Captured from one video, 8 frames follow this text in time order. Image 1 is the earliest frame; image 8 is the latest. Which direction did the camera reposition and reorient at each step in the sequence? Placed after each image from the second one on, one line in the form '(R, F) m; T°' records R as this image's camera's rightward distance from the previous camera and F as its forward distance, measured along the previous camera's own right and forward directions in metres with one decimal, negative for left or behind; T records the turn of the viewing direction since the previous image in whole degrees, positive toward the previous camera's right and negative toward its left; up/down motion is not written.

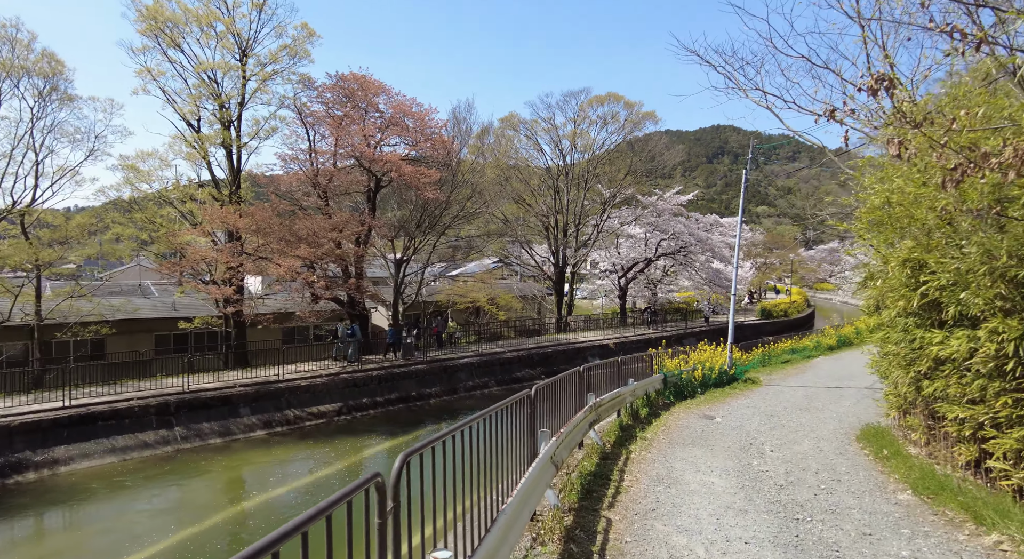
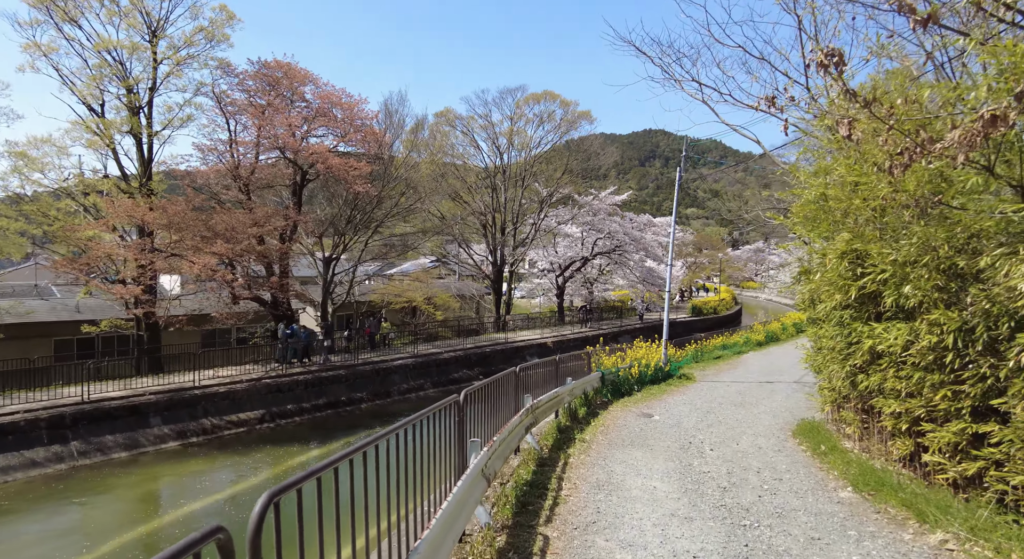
(+0.1, +0.4) m; +6°
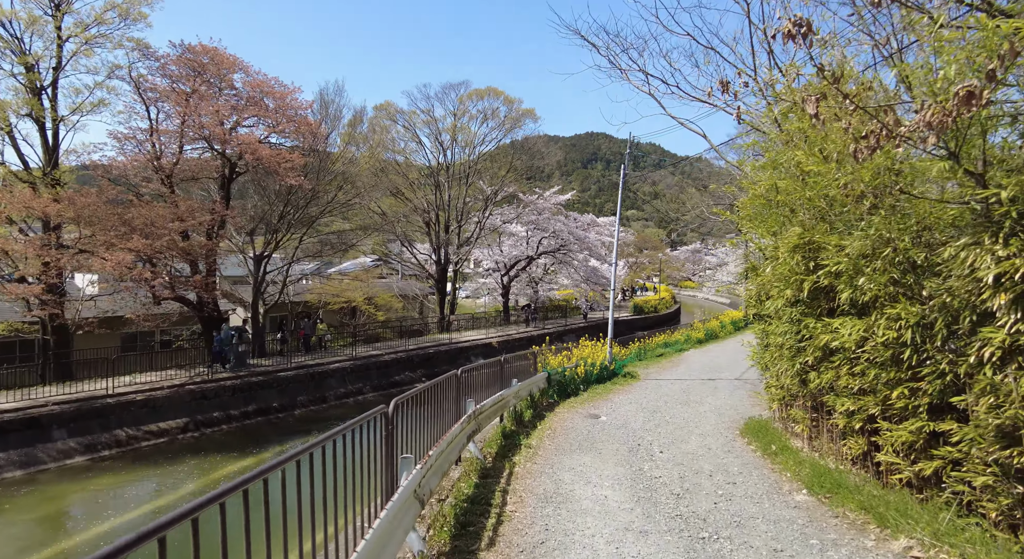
(0.0, +0.4) m; +5°
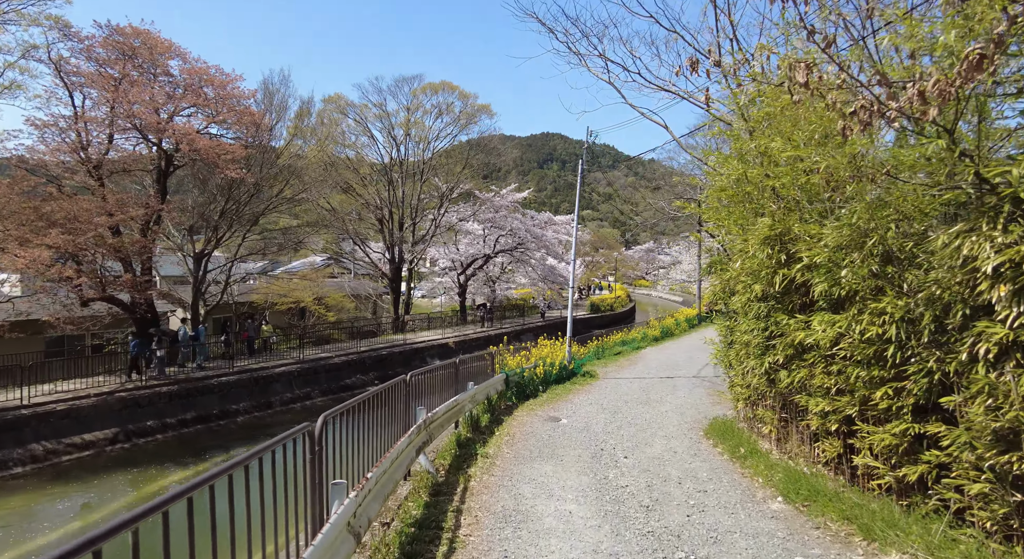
(0.0, +0.4) m; +4°
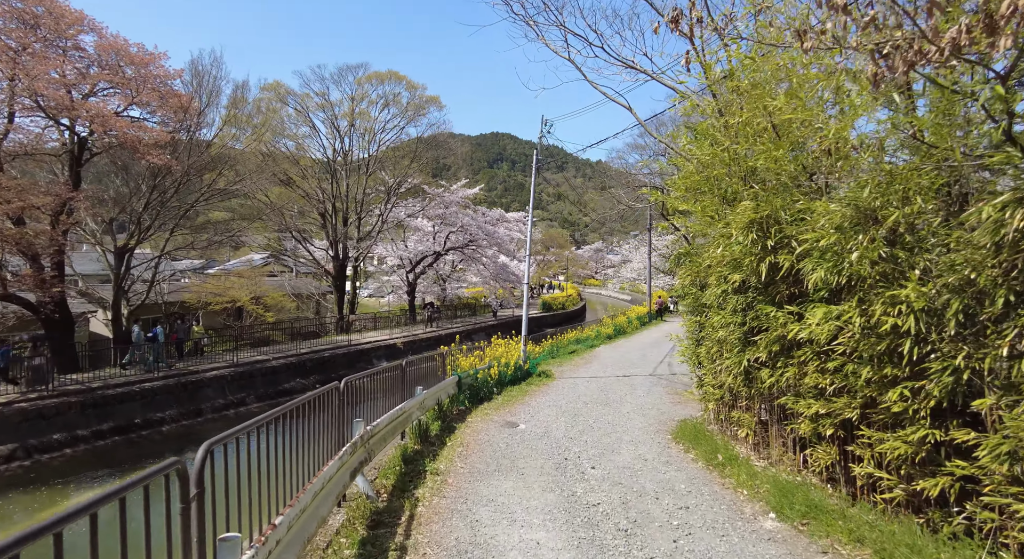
(0.0, +0.7) m; +5°
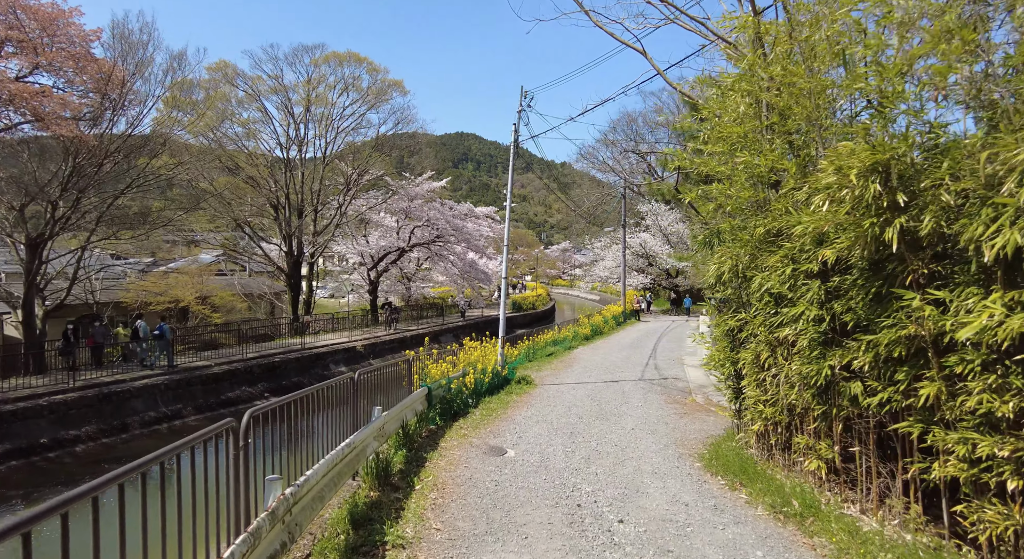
(-0.2, +1.5) m; +3°
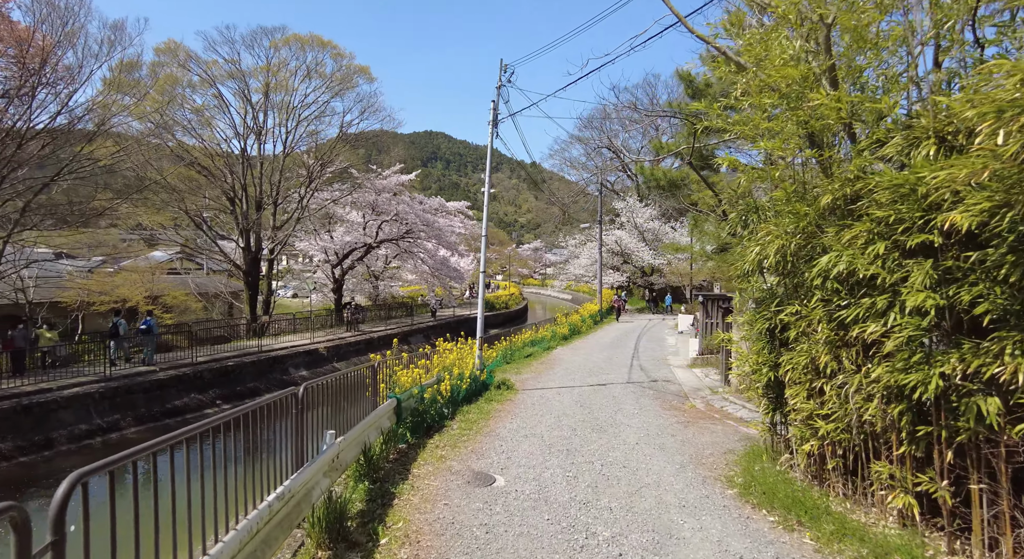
(-0.2, +1.0) m; +3°
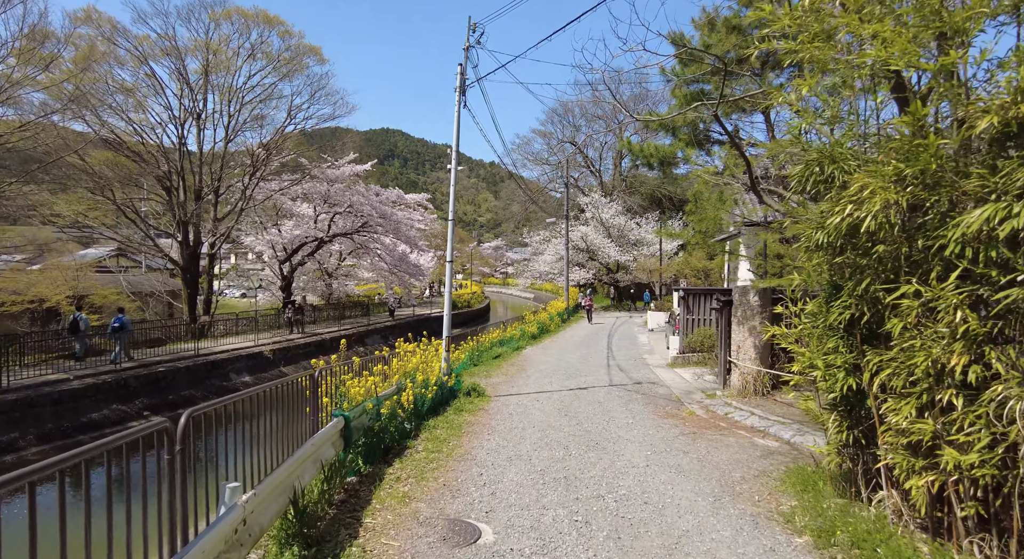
(-0.2, +1.2) m; +4°
